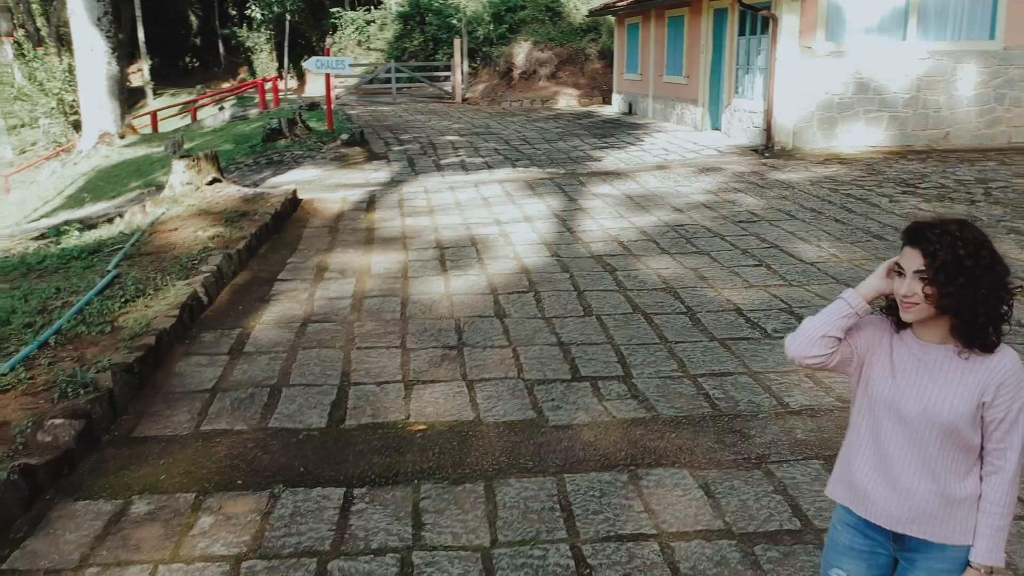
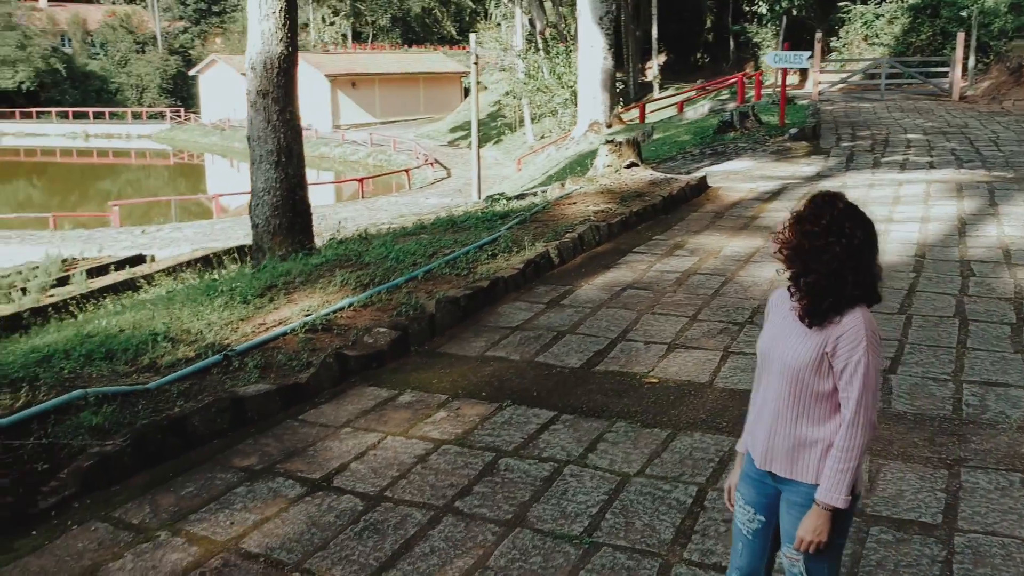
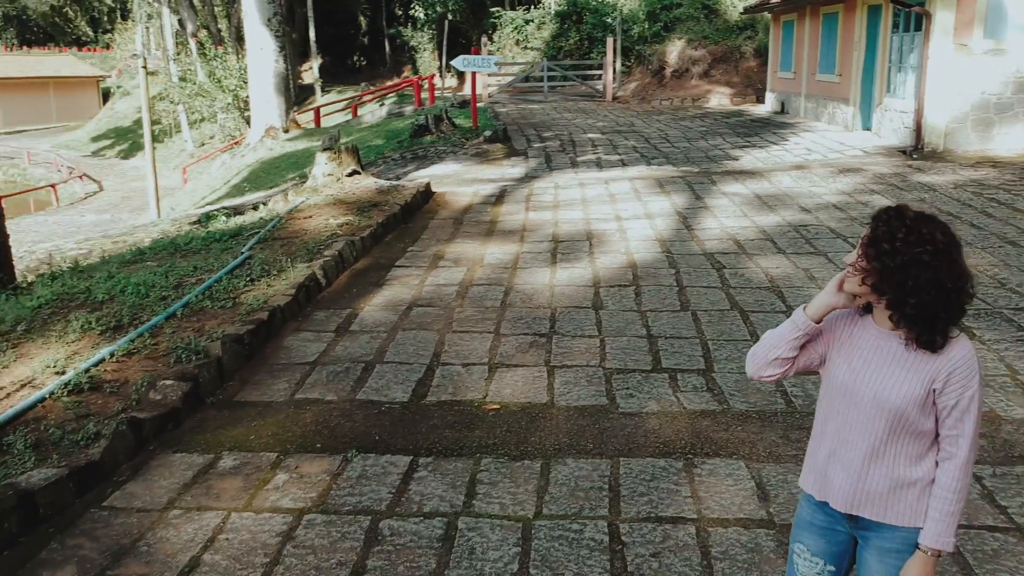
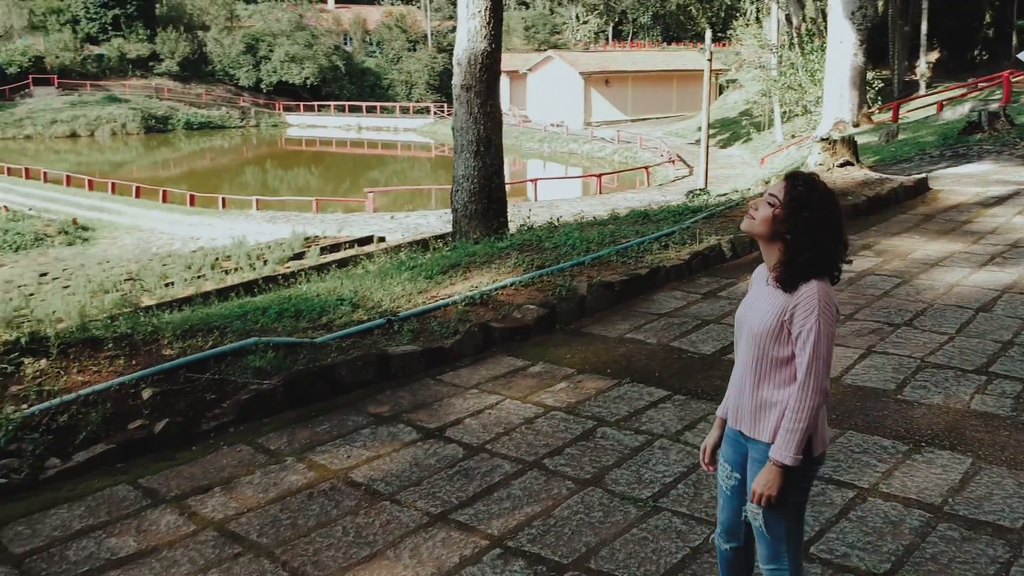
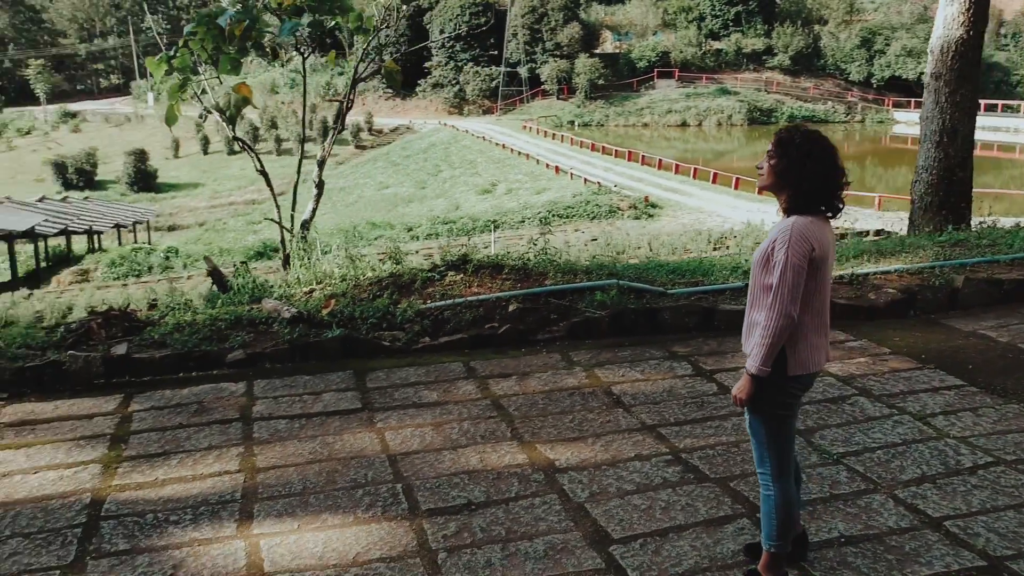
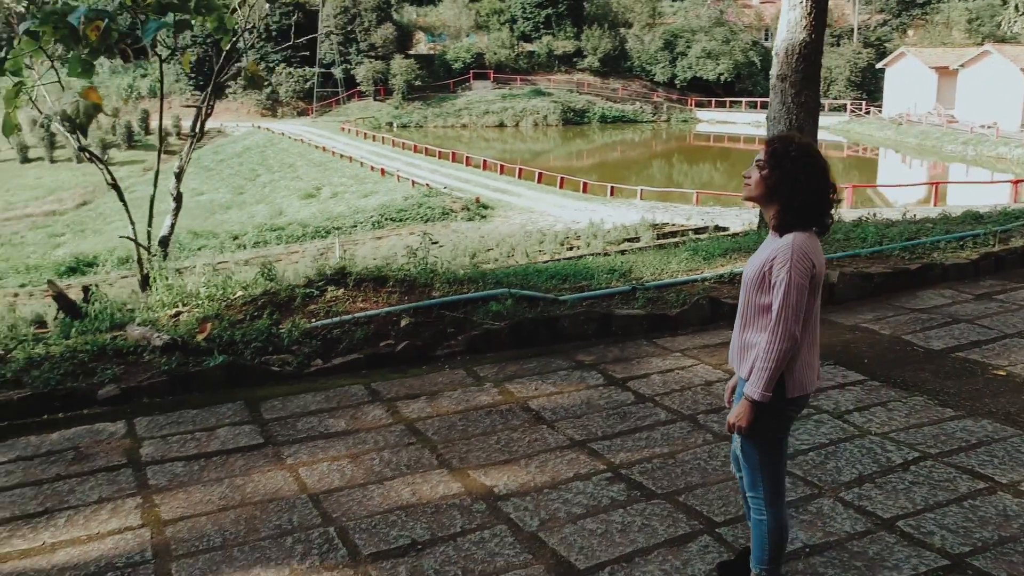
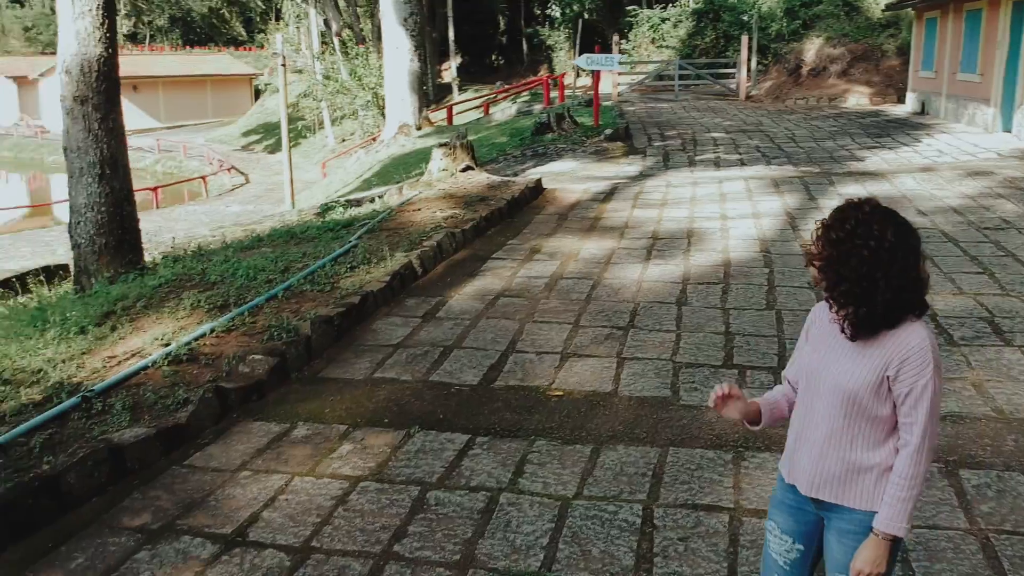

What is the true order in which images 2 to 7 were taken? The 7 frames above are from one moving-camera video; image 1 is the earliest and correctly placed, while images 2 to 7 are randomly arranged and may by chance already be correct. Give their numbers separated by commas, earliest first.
3, 7, 2, 4, 6, 5
